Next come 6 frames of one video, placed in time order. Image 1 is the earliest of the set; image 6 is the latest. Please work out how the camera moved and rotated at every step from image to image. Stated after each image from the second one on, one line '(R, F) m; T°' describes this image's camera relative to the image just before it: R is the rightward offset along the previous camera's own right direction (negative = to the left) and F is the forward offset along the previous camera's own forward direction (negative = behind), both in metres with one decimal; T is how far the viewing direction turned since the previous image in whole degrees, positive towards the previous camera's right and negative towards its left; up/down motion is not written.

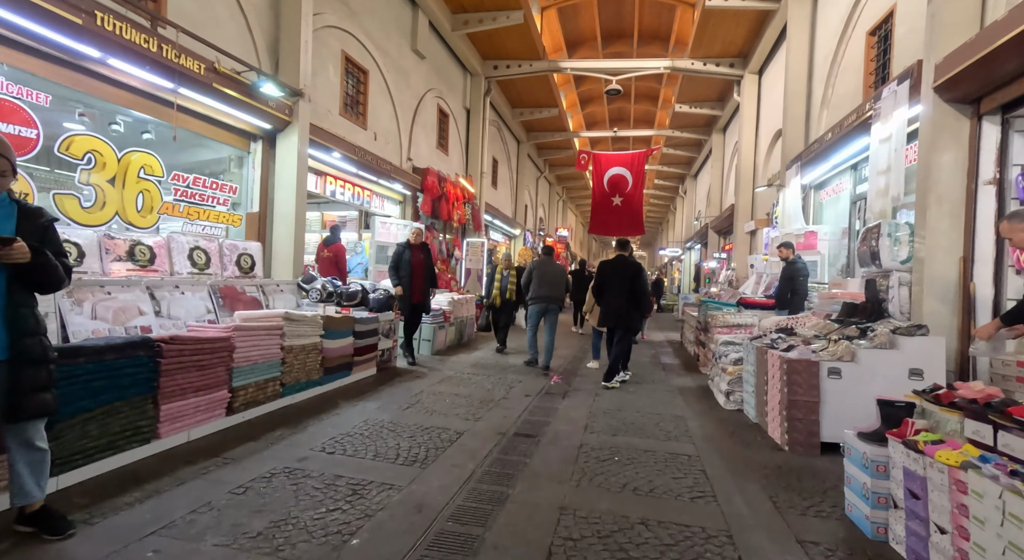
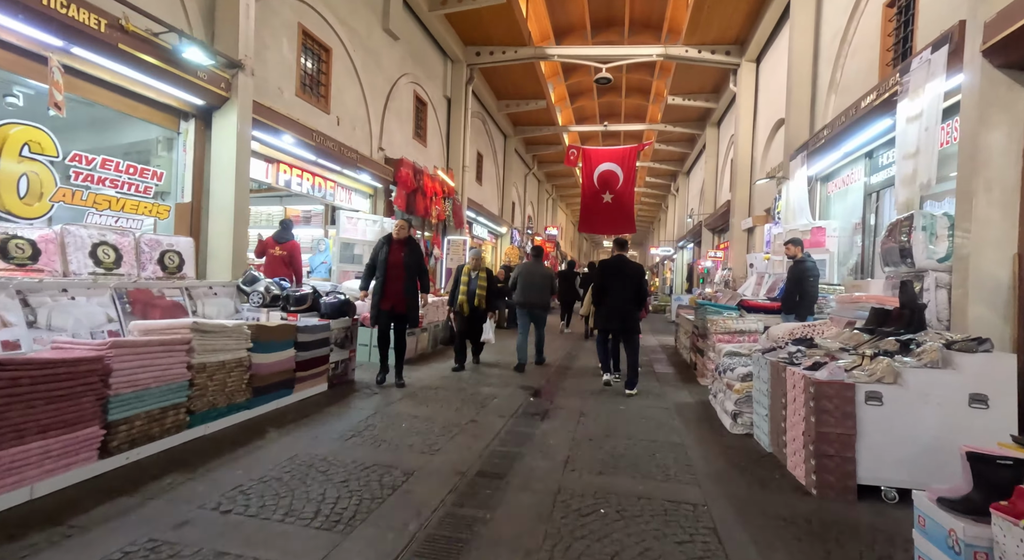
(+0.2, +0.8) m; +1°
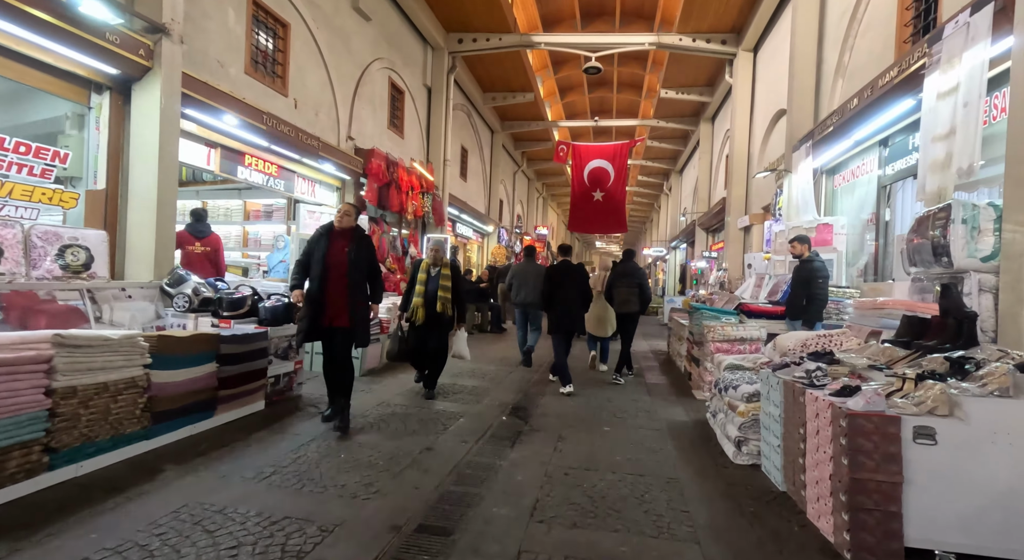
(+0.2, +0.7) m; +1°
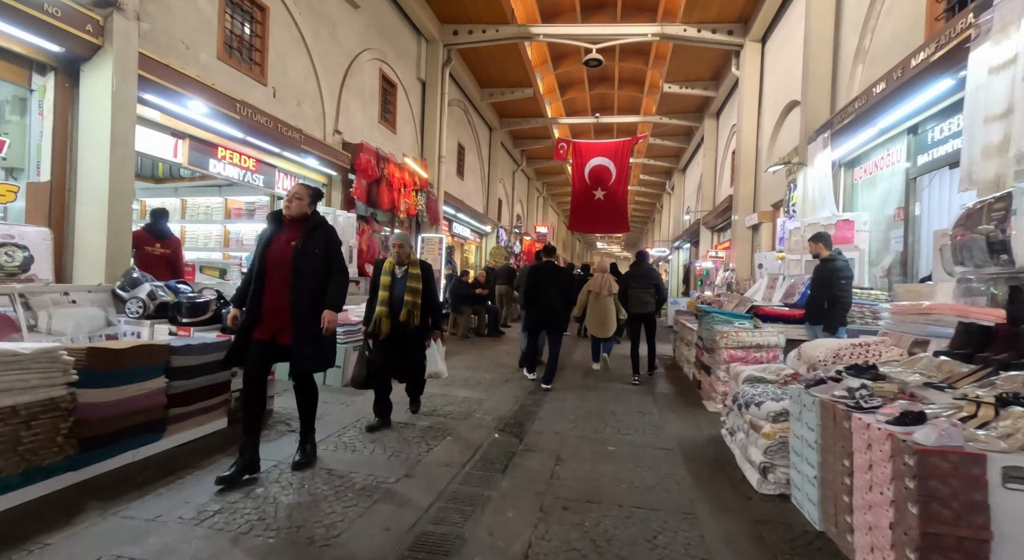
(+0.1, +0.5) m; 0°
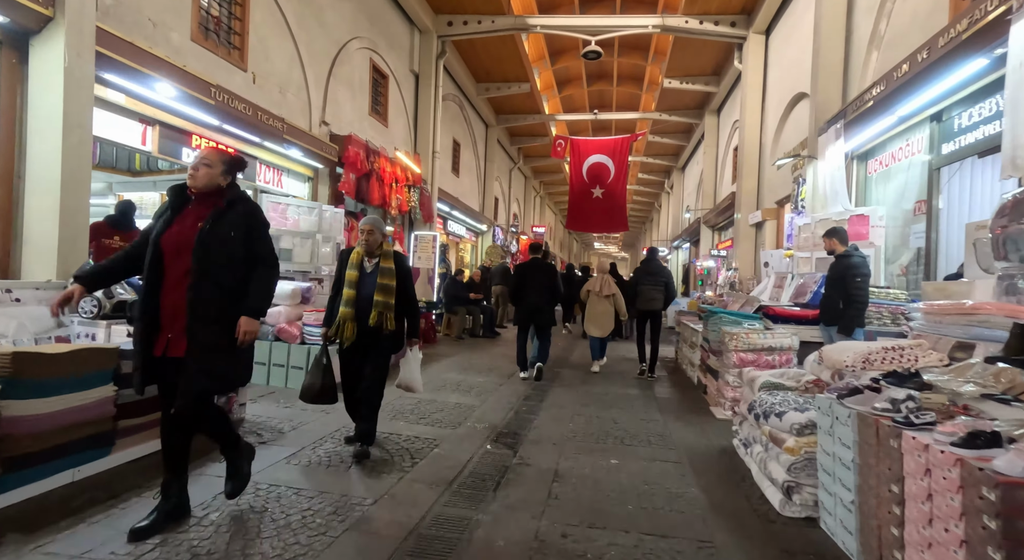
(0.0, +0.4) m; 0°
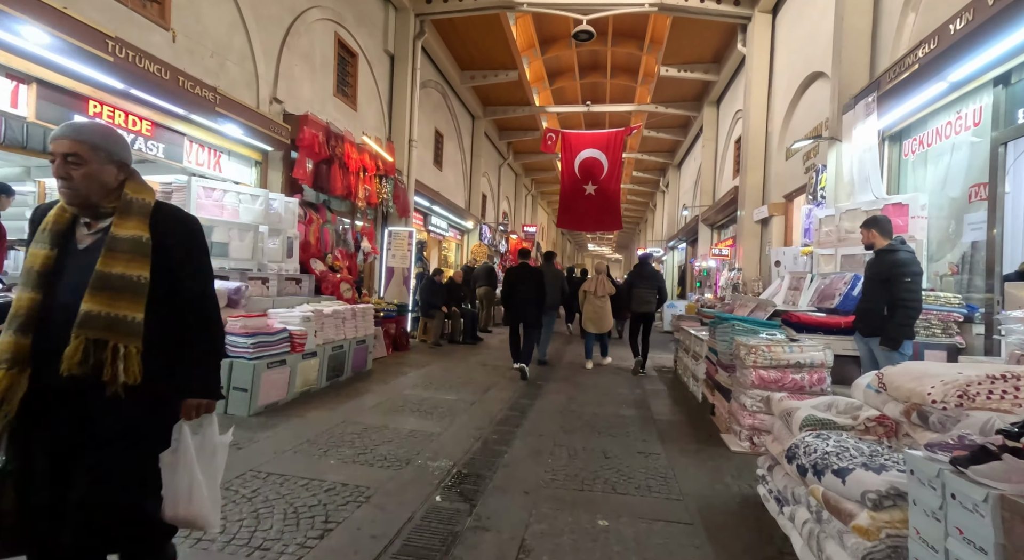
(+0.2, +0.9) m; +1°
